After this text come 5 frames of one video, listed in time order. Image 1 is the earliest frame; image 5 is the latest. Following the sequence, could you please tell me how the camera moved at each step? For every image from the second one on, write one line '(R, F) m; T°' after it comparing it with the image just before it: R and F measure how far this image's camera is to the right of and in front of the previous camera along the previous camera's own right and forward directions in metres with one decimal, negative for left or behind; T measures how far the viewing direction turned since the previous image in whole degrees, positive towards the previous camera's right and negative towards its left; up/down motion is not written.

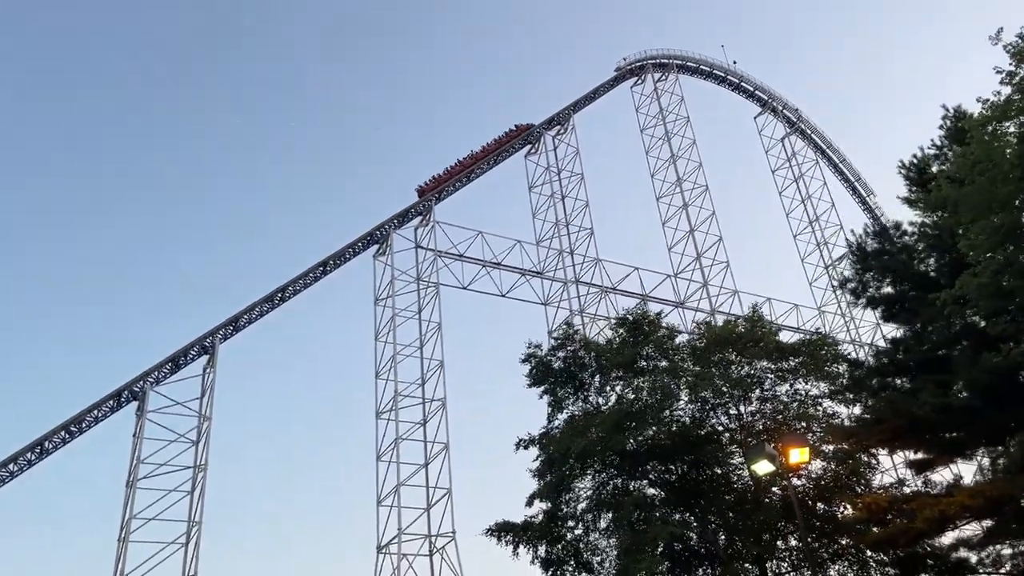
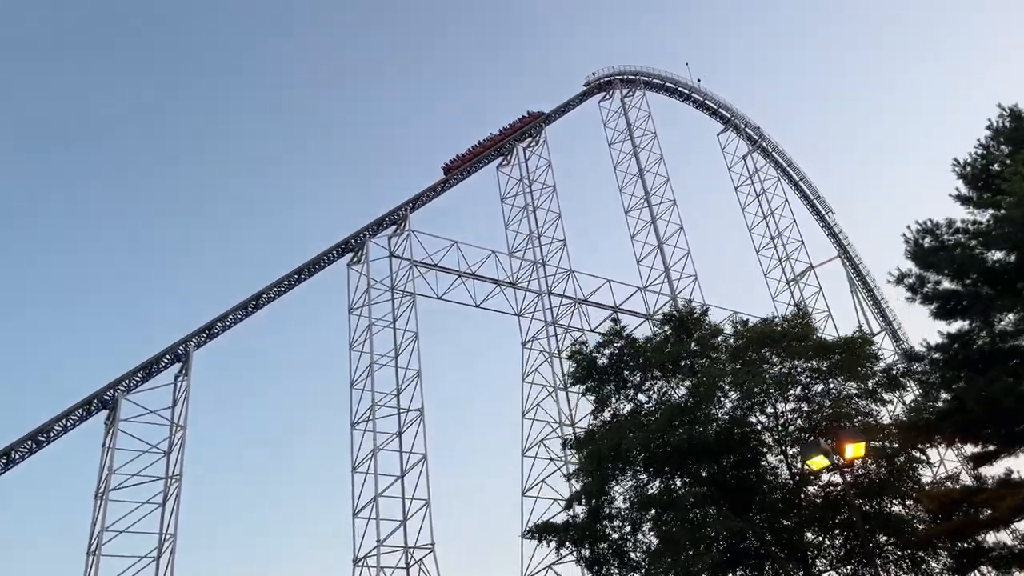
(-1.2, +0.2) m; +3°
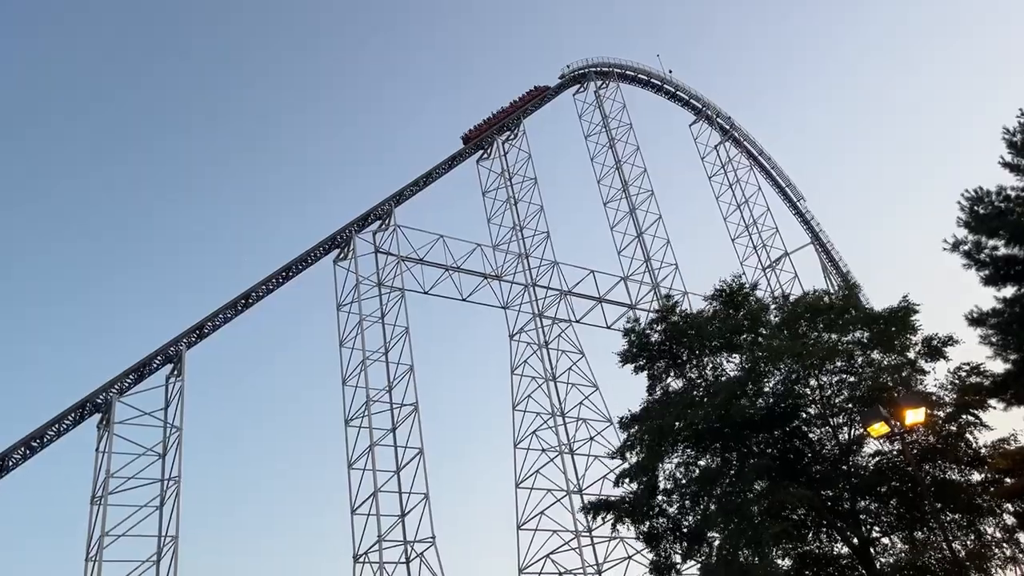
(-1.2, 0.0) m; +2°
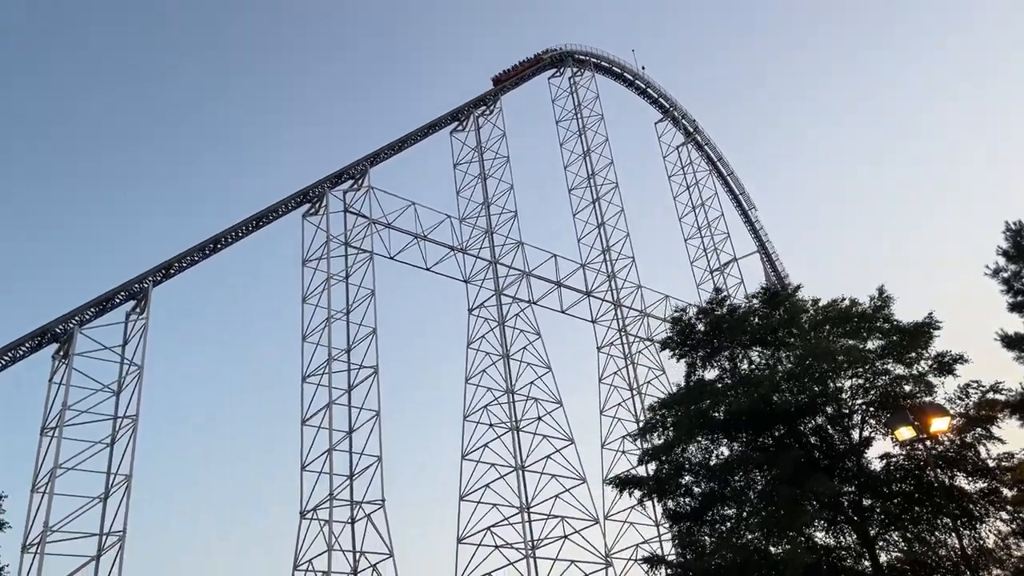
(-1.8, -0.3) m; +5°
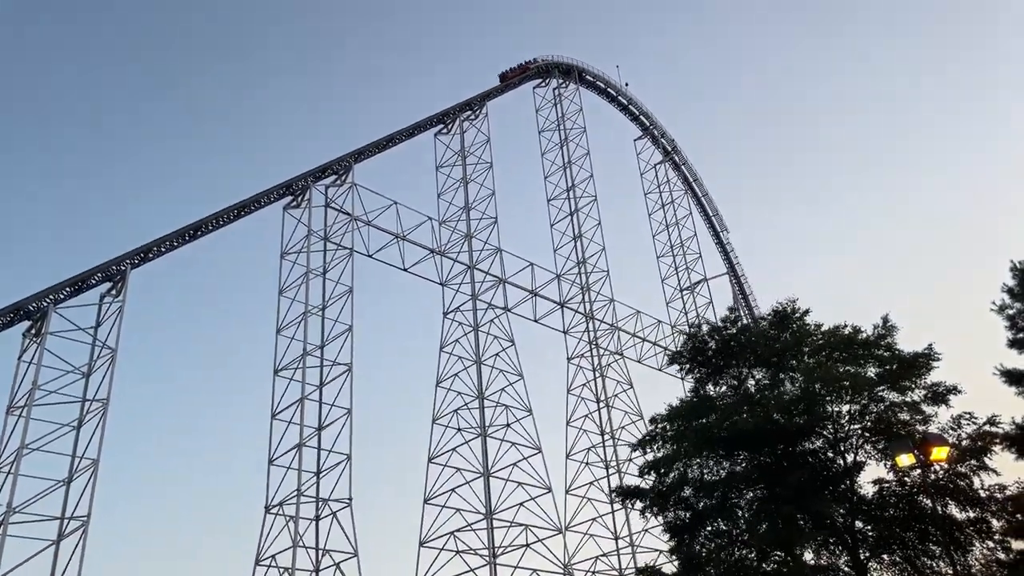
(-0.8, -0.1) m; +3°
